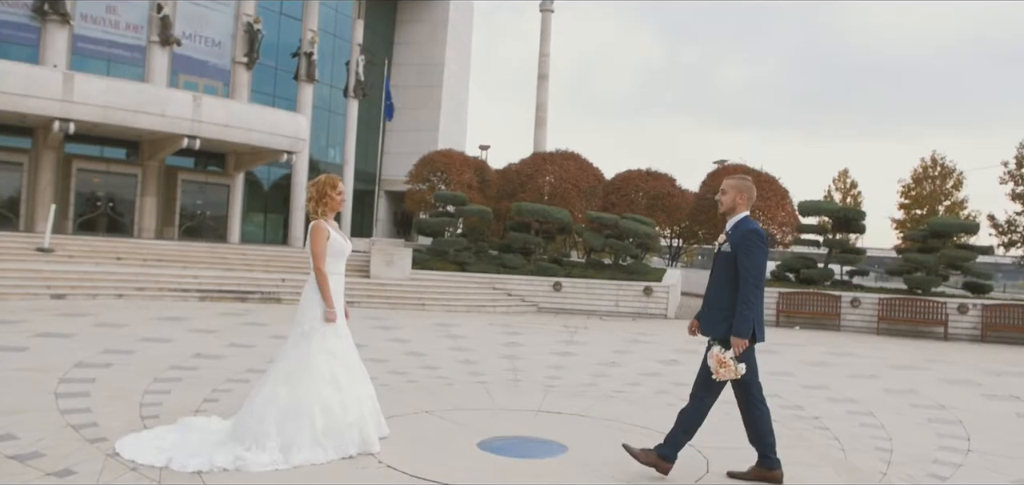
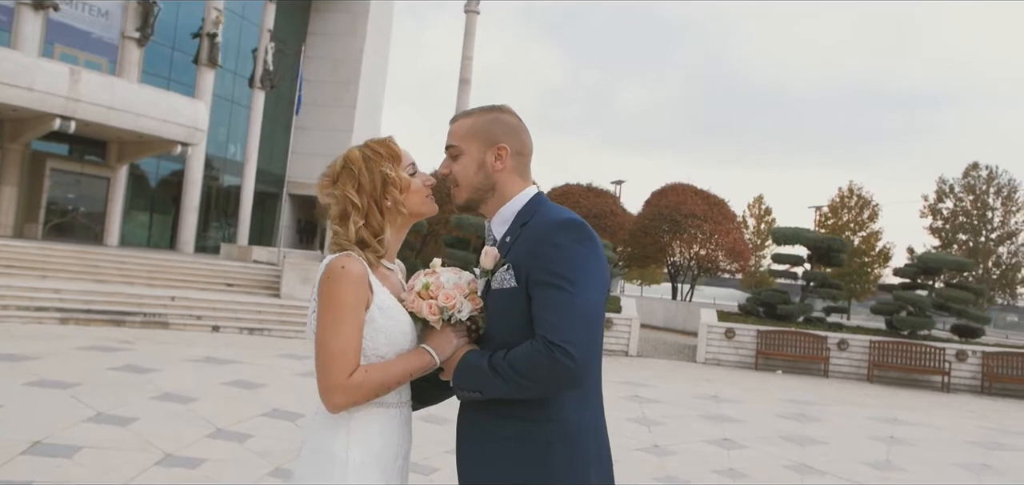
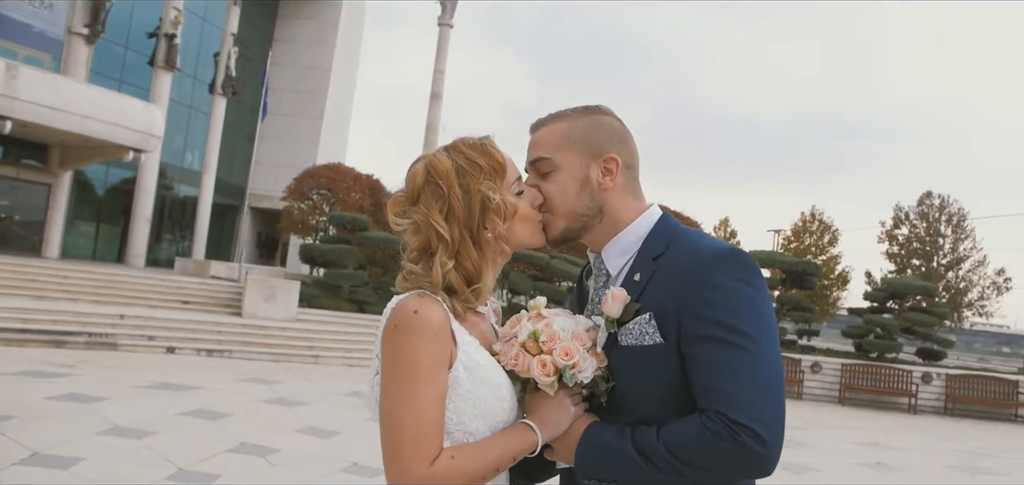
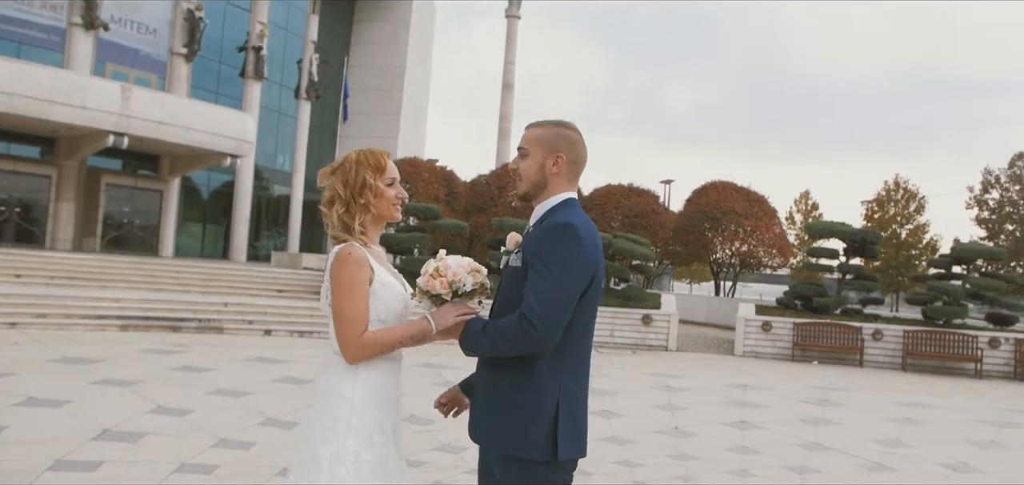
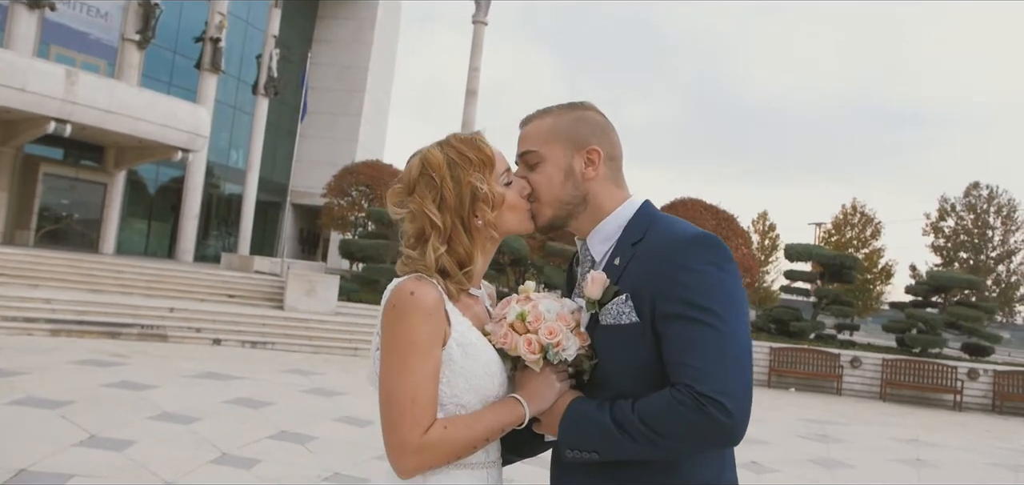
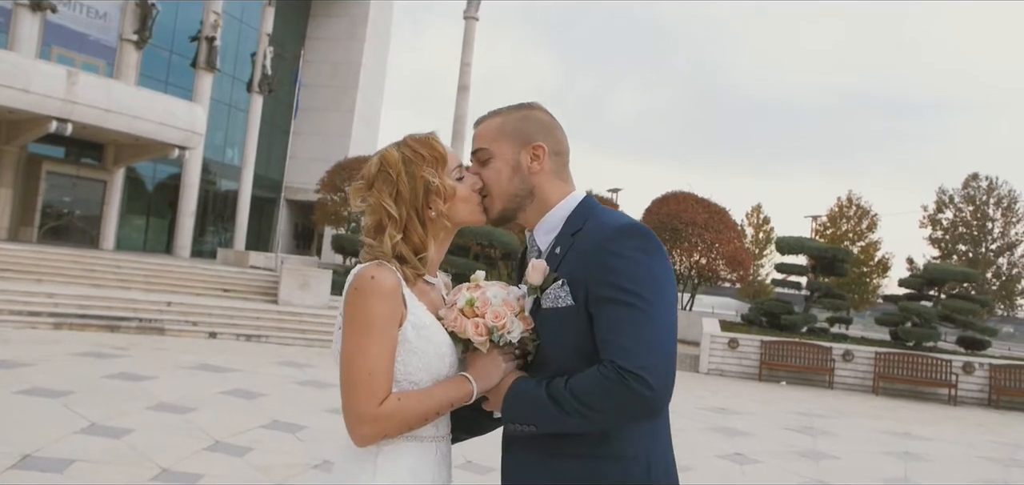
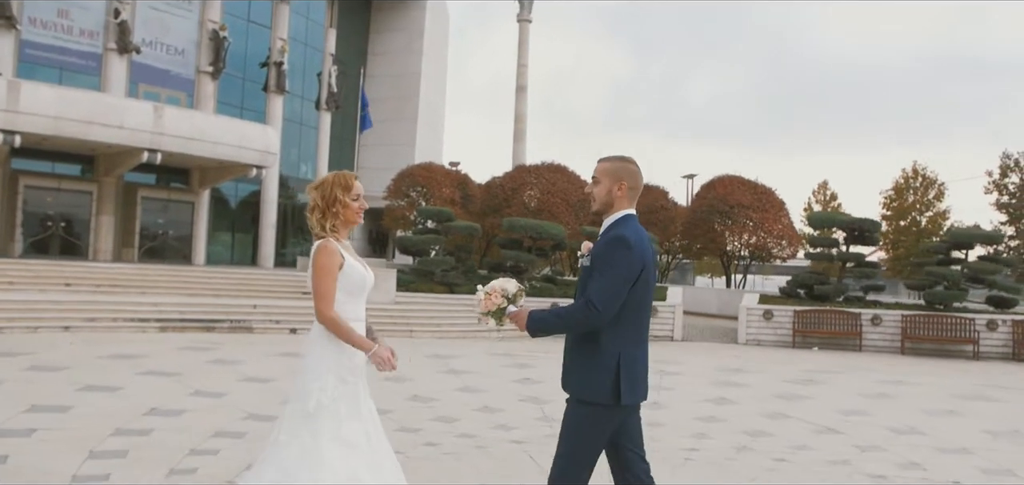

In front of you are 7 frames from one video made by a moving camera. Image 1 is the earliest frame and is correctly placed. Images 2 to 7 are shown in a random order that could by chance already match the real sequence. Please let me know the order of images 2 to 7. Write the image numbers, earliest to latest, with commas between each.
7, 4, 2, 6, 5, 3
